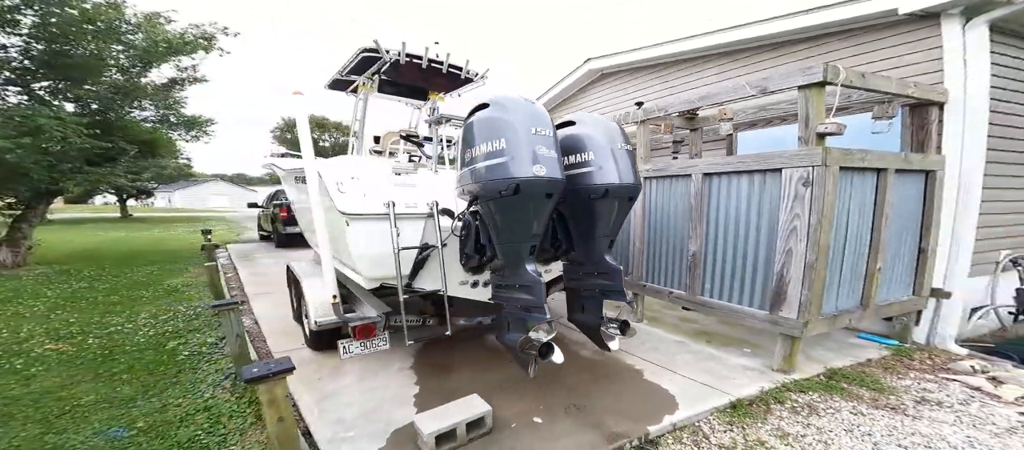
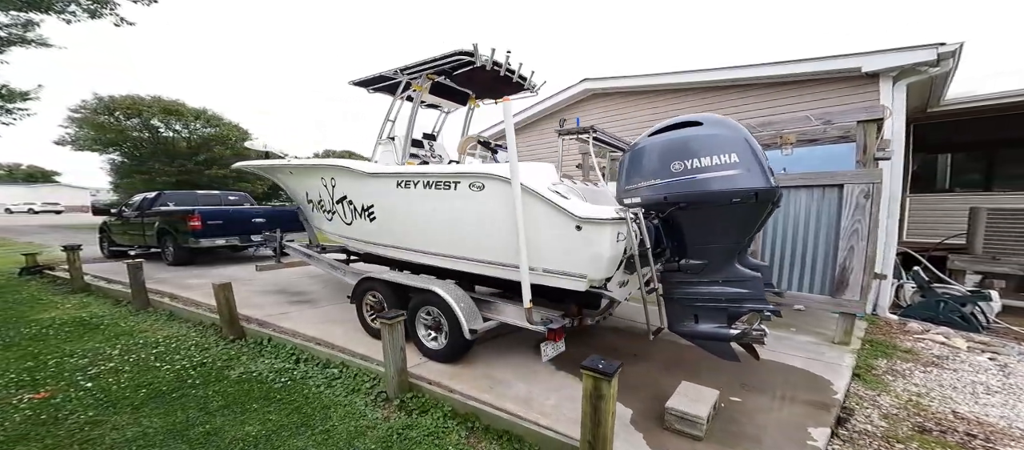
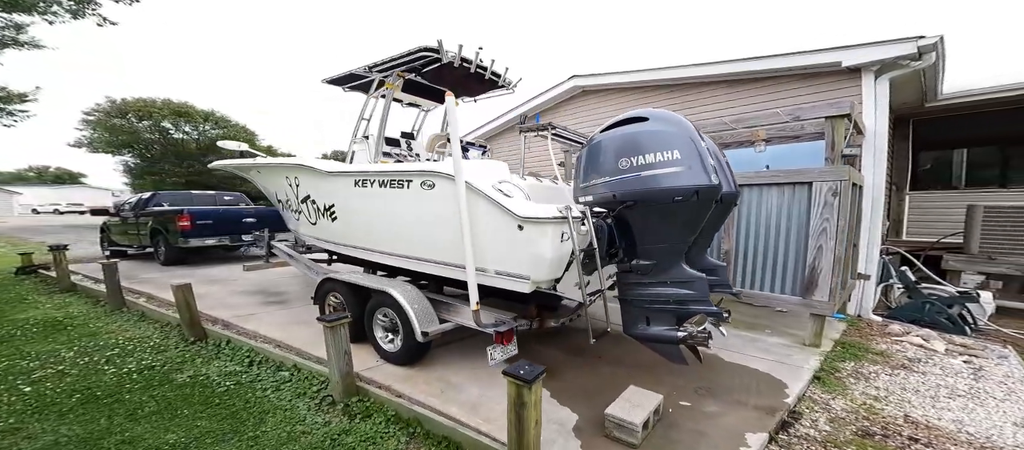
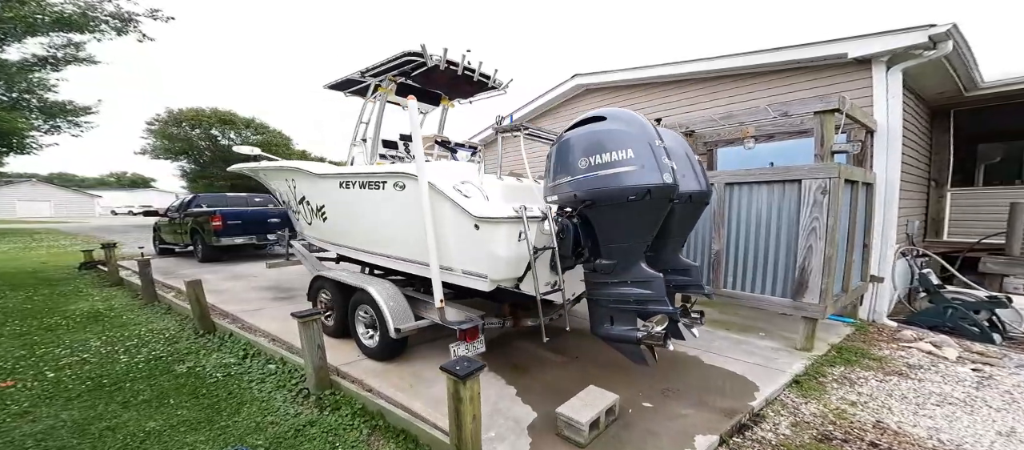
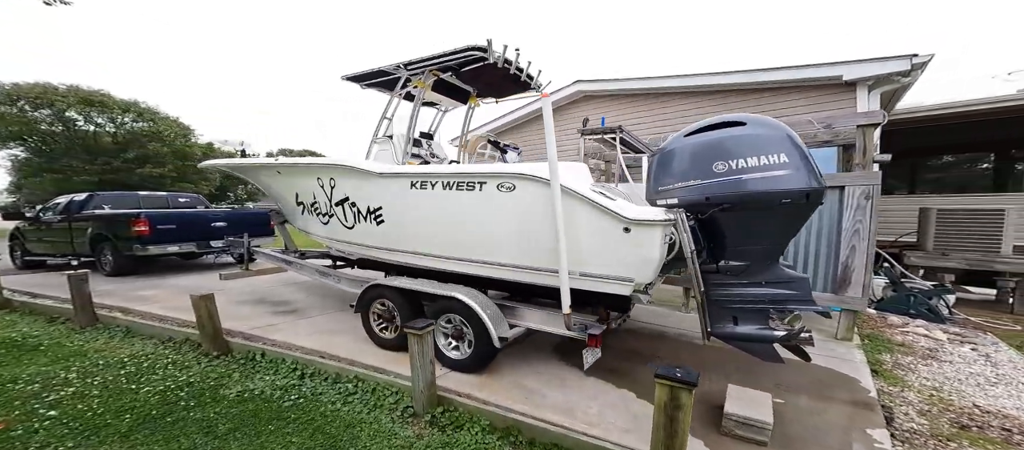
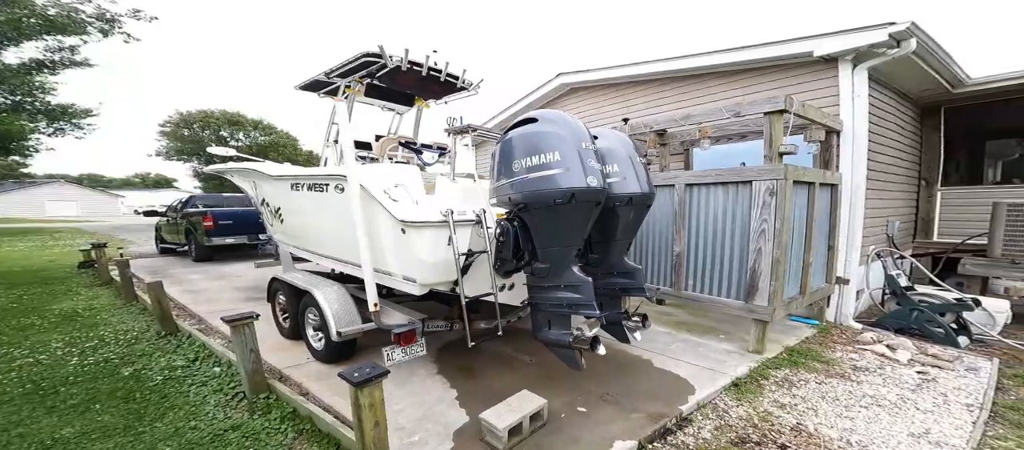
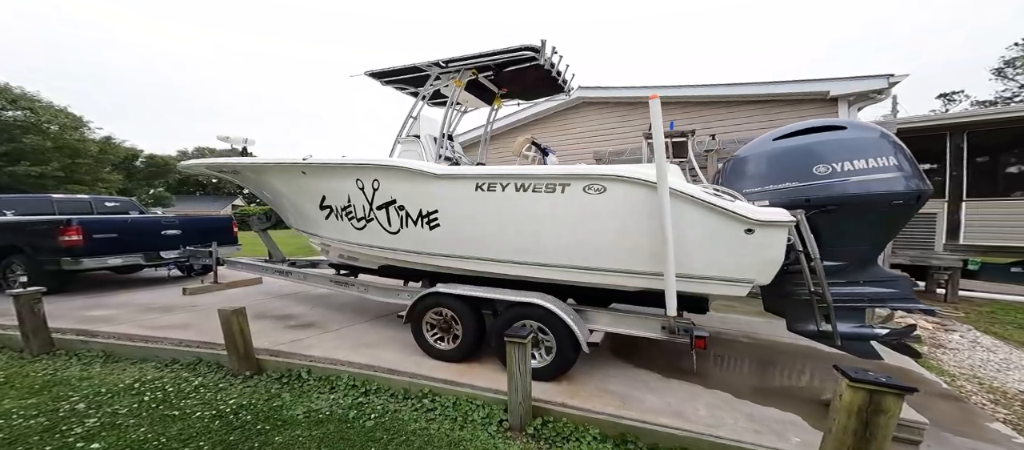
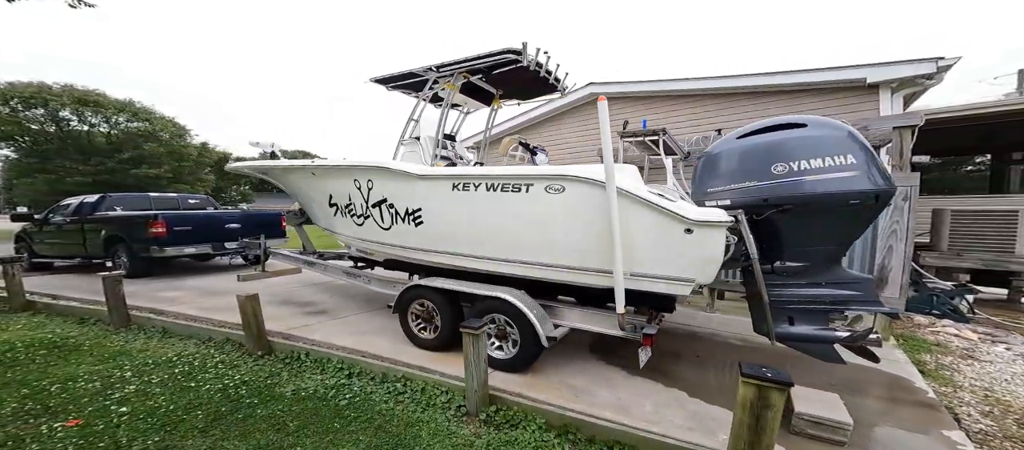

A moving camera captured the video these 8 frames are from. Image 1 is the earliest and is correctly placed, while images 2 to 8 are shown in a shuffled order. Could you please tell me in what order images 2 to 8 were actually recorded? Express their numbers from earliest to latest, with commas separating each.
6, 4, 3, 2, 5, 8, 7
